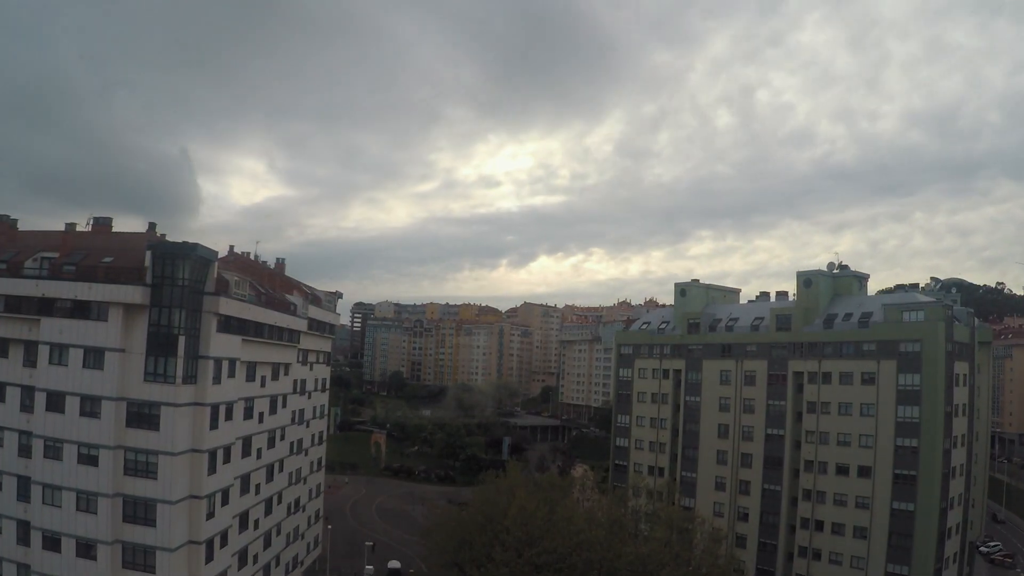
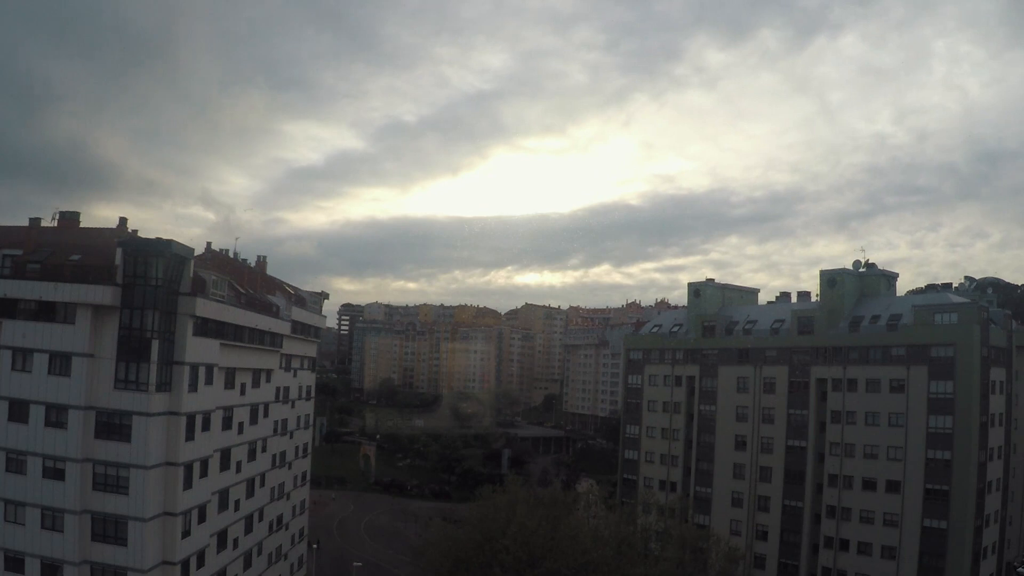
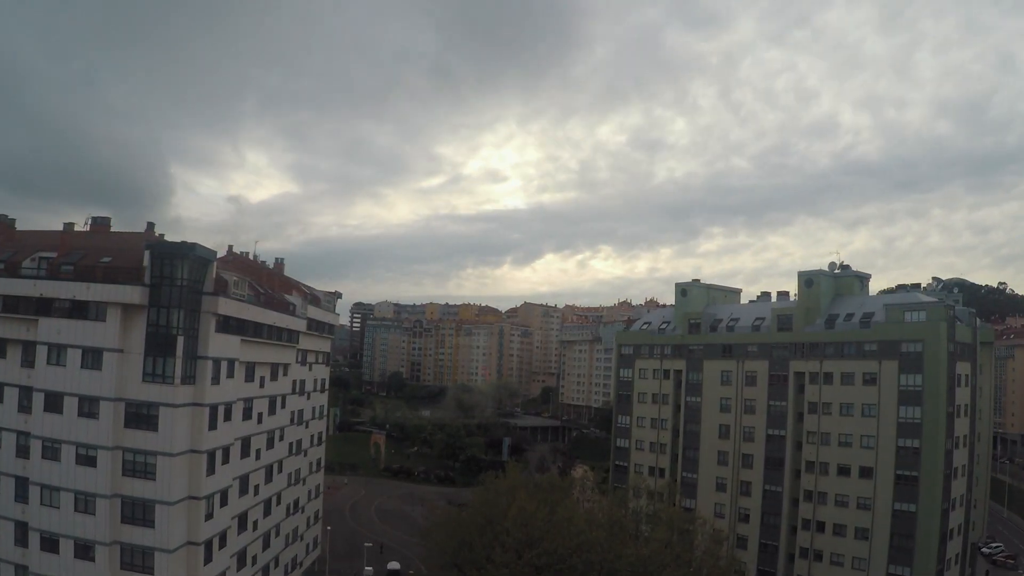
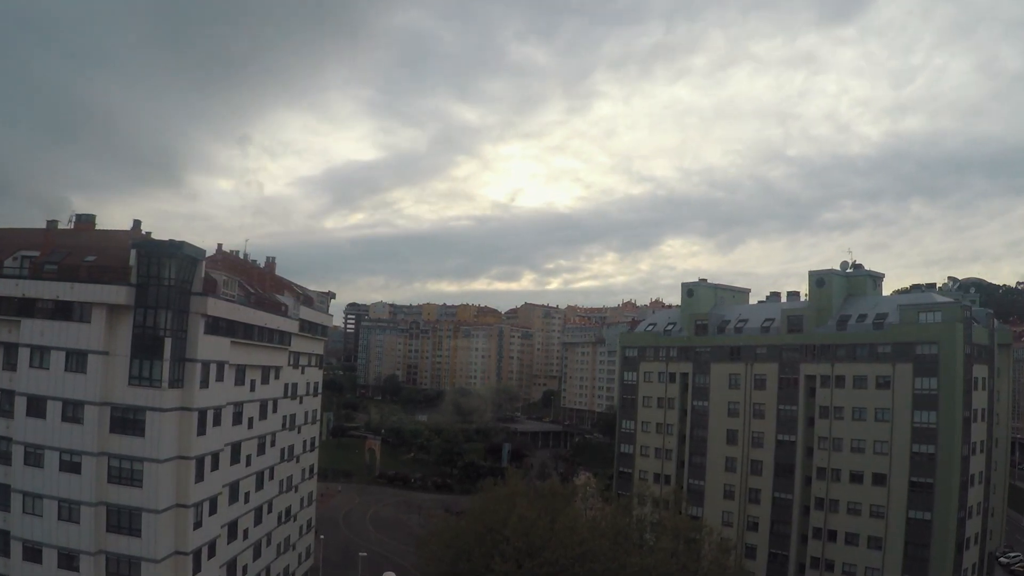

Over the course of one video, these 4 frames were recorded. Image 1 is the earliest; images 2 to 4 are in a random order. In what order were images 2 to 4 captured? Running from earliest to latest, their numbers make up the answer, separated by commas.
3, 4, 2
